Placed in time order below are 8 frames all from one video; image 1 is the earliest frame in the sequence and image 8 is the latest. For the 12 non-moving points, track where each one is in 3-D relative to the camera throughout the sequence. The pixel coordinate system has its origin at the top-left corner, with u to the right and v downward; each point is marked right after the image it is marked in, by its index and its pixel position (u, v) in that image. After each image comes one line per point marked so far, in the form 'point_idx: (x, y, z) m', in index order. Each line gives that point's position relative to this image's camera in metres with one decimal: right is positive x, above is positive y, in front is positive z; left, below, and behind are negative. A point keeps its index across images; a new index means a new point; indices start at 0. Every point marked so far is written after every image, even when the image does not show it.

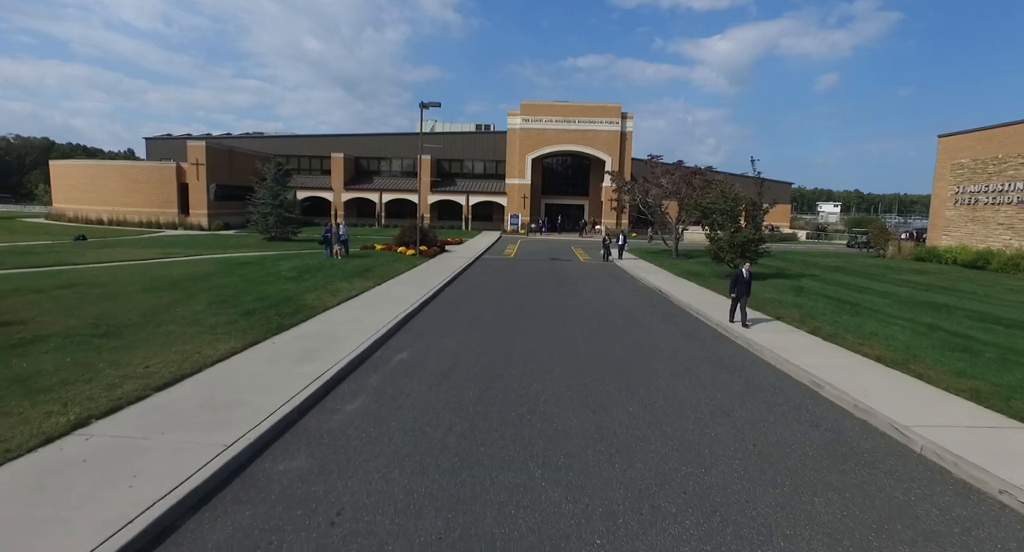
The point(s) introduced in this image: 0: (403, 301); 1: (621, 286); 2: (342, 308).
0: (-2.8, -0.7, +13.9) m
1: (+3.9, -0.6, +19.0) m
2: (-3.9, -0.8, +12.3) m
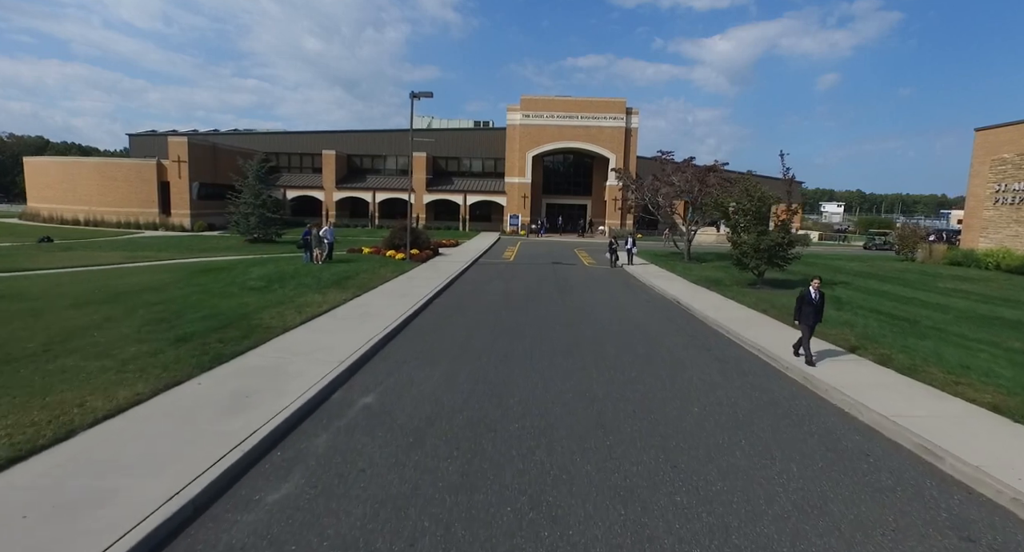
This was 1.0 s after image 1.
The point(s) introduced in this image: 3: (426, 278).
0: (-2.9, -1.0, +11.7) m
1: (+3.8, -0.8, +16.9) m
2: (-3.9, -1.0, +10.2) m
3: (-3.1, -0.2, +19.0) m
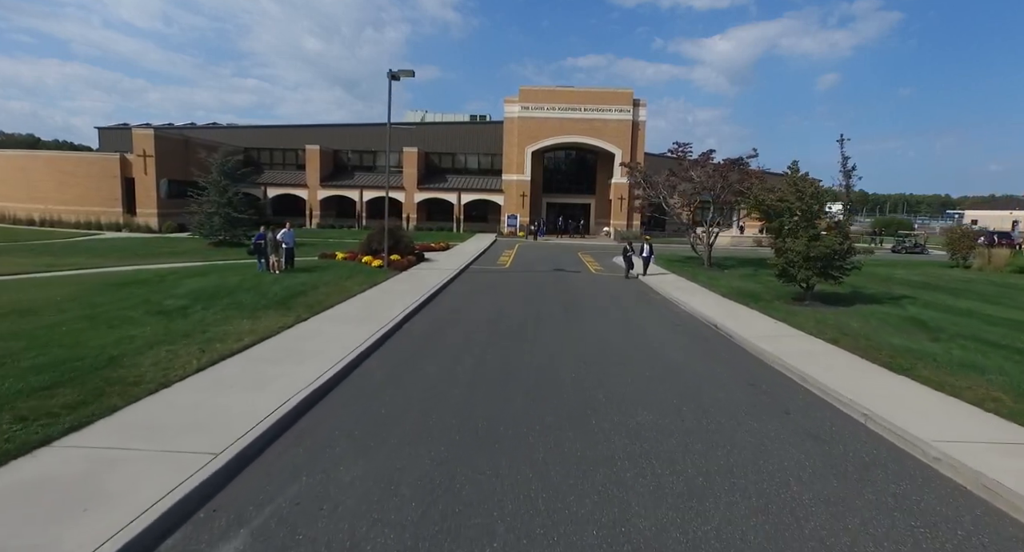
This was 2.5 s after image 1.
0: (-3.0, -1.4, +8.4) m
1: (+3.7, -1.2, +13.5) m
2: (-4.1, -1.4, +6.9) m
3: (-3.2, -0.6, +15.6) m
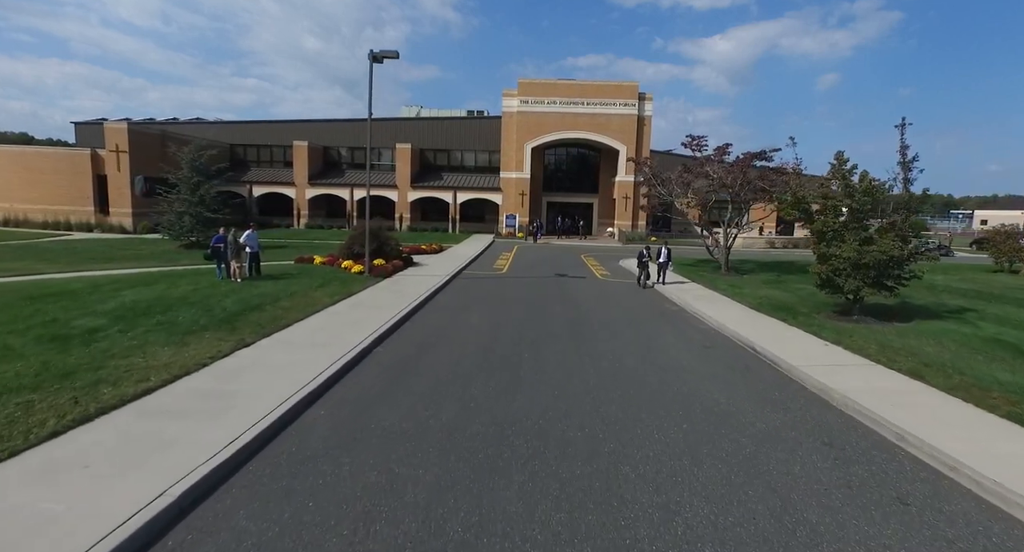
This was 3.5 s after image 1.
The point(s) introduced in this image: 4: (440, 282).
0: (-3.1, -1.6, +6.2) m
1: (+3.6, -1.4, +11.3) m
2: (-4.2, -1.6, +4.6) m
3: (-3.3, -0.8, +13.4) m
4: (-2.5, -0.2, +18.3) m
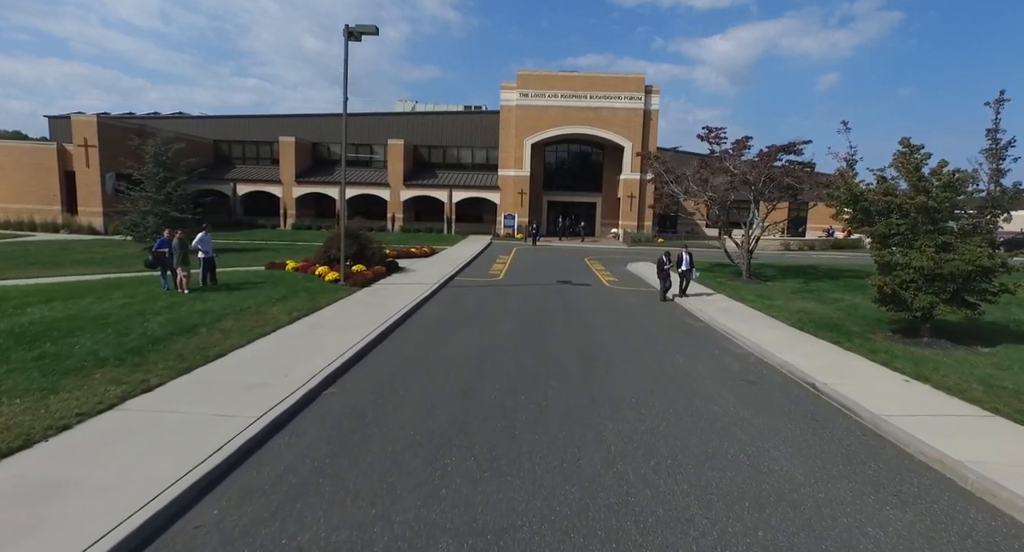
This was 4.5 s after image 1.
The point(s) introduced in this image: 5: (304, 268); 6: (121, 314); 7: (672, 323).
0: (-3.2, -1.8, +3.8) m
1: (+3.5, -1.7, +9.0) m
2: (-4.3, -1.9, +2.3) m
3: (-3.4, -1.1, +11.1) m
4: (-2.6, -0.5, +16.0) m
5: (-7.0, +0.3, +18.0) m
6: (-7.4, -0.7, +10.1) m
7: (+4.1, -1.2, +13.7) m
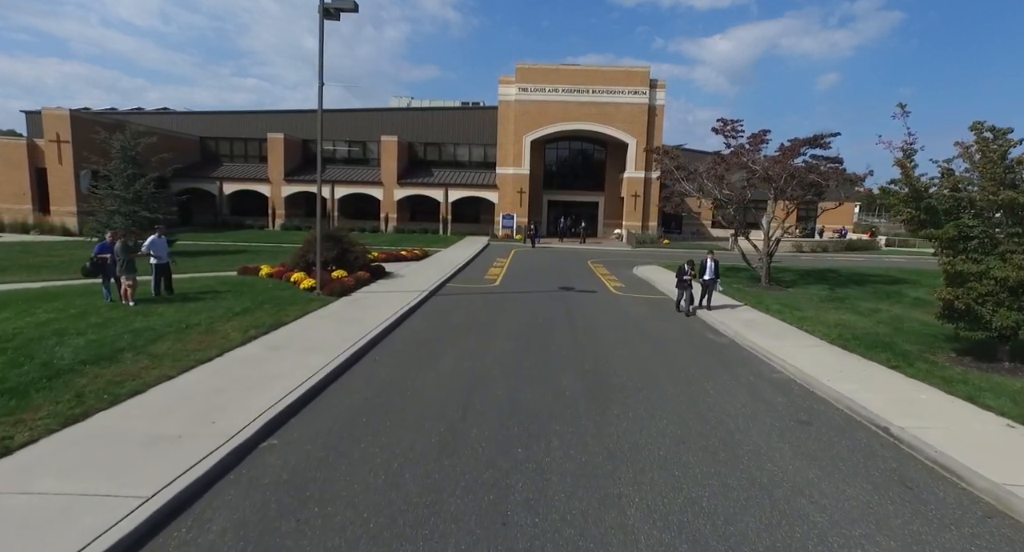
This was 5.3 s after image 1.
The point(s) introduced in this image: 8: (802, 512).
0: (-3.3, -2.0, +2.1) m
1: (+3.4, -1.9, +7.2) m
2: (-4.3, -2.1, +0.5) m
3: (-3.5, -1.3, +9.3) m
4: (-2.6, -0.7, +14.2) m
5: (-7.0, +0.1, +16.3) m
6: (-7.4, -0.9, +8.3) m
7: (+4.0, -1.4, +12.0) m
8: (+2.7, -2.1, +4.9) m
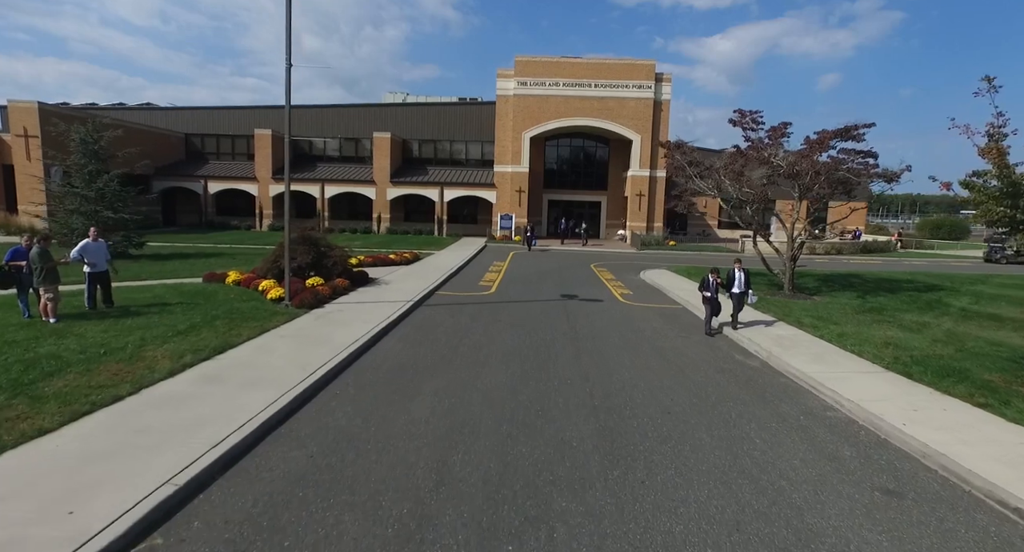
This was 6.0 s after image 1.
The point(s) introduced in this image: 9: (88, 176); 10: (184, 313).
0: (-3.4, -2.2, +0.3) m
1: (+3.3, -2.1, +5.4) m
2: (-4.4, -2.3, -1.3) m
3: (-3.6, -1.5, +7.5) m
4: (-2.7, -0.9, +12.4) m
5: (-7.1, -0.1, +14.5) m
6: (-7.5, -1.1, +6.5) m
7: (+3.9, -1.6, +10.2) m
8: (+2.6, -2.3, +3.1) m
9: (-15.4, +3.6, +19.5) m
10: (-6.6, -0.7, +10.7) m
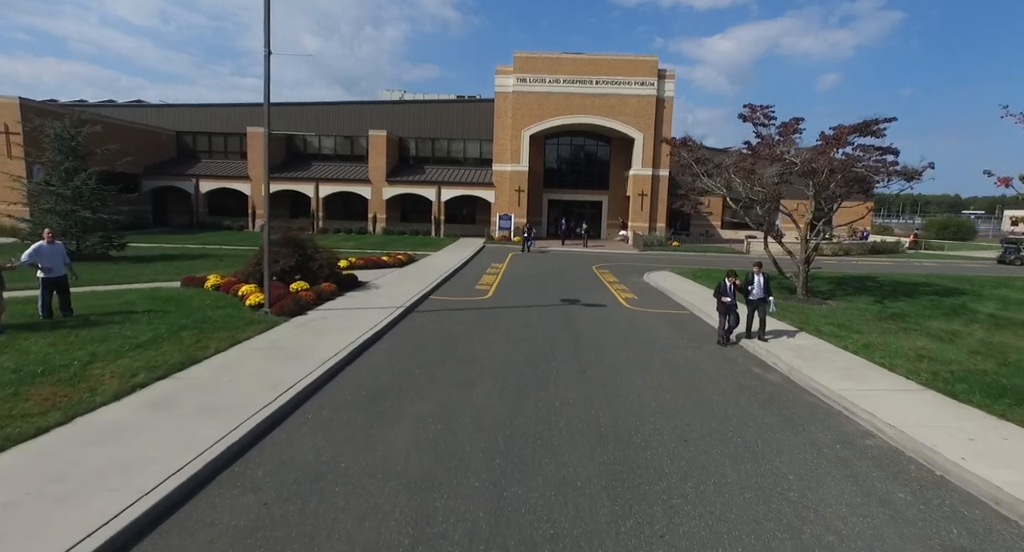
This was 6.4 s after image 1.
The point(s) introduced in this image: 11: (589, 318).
0: (-3.5, -2.4, -0.6) m
1: (+3.2, -2.2, +4.5) m
2: (-4.5, -2.4, -2.2) m
3: (-3.7, -1.6, +6.6) m
4: (-2.8, -1.0, +11.5) m
5: (-7.2, -0.2, +13.5) m
6: (-7.6, -1.2, +5.6) m
7: (+3.9, -1.7, +9.3) m
8: (+2.5, -2.4, +2.2) m
9: (-15.5, +3.5, +18.6) m
10: (-6.6, -0.8, +9.8) m
11: (+1.9, -1.0, +13.7) m
